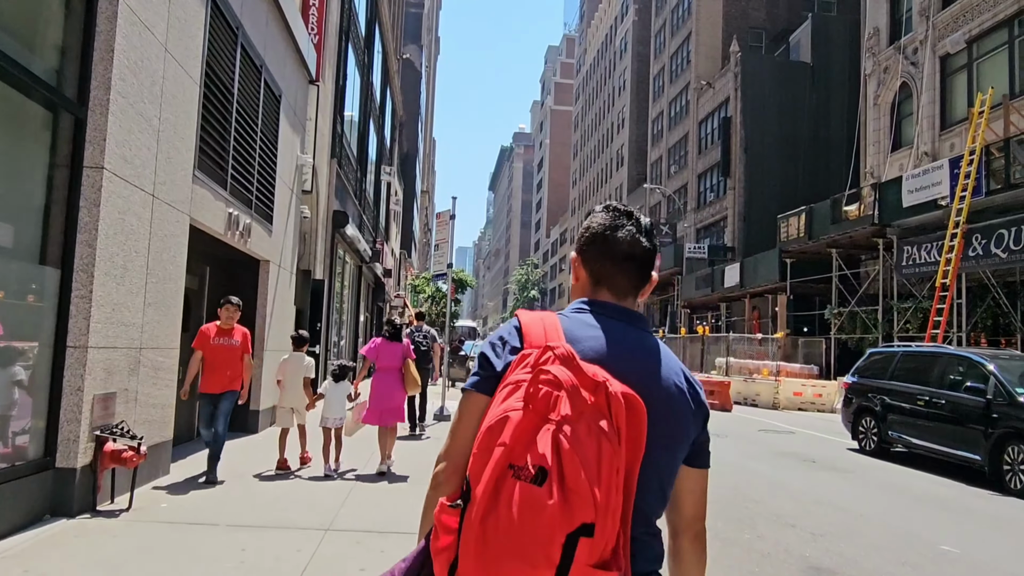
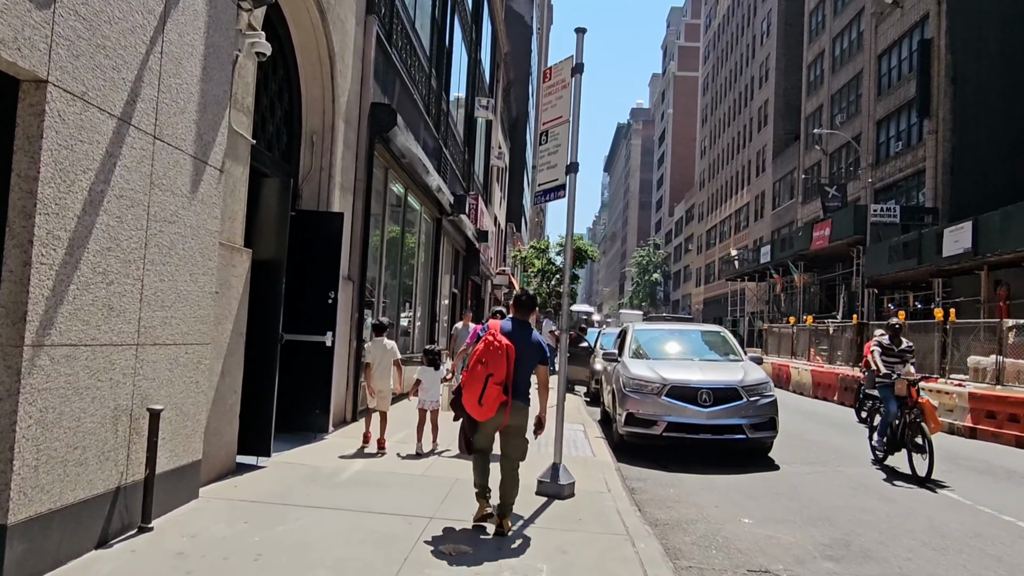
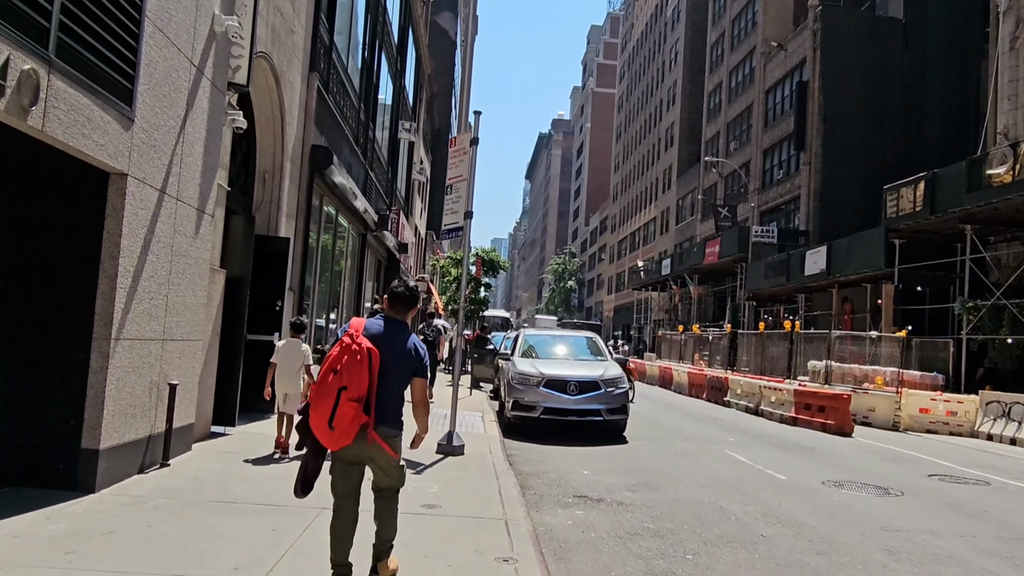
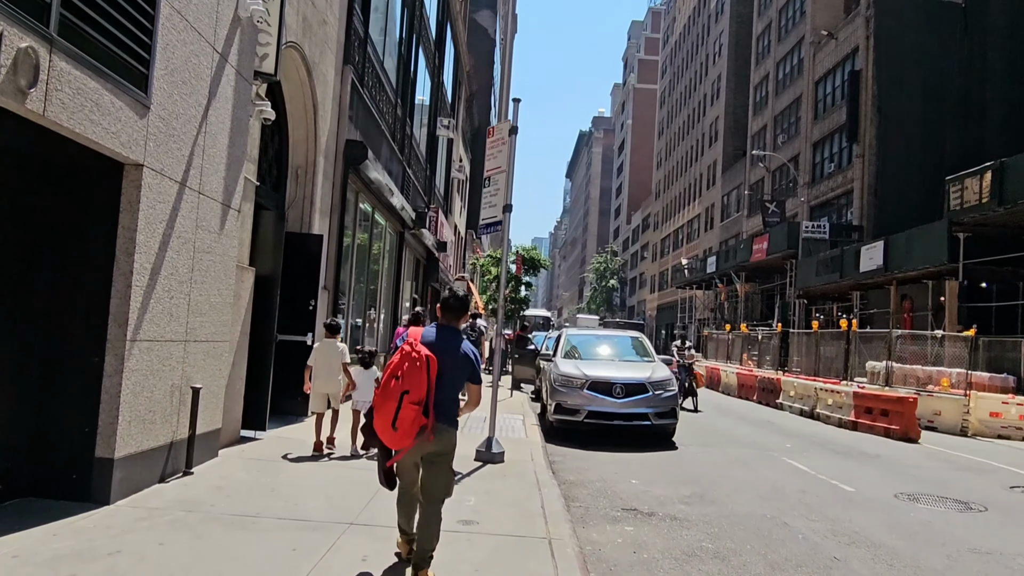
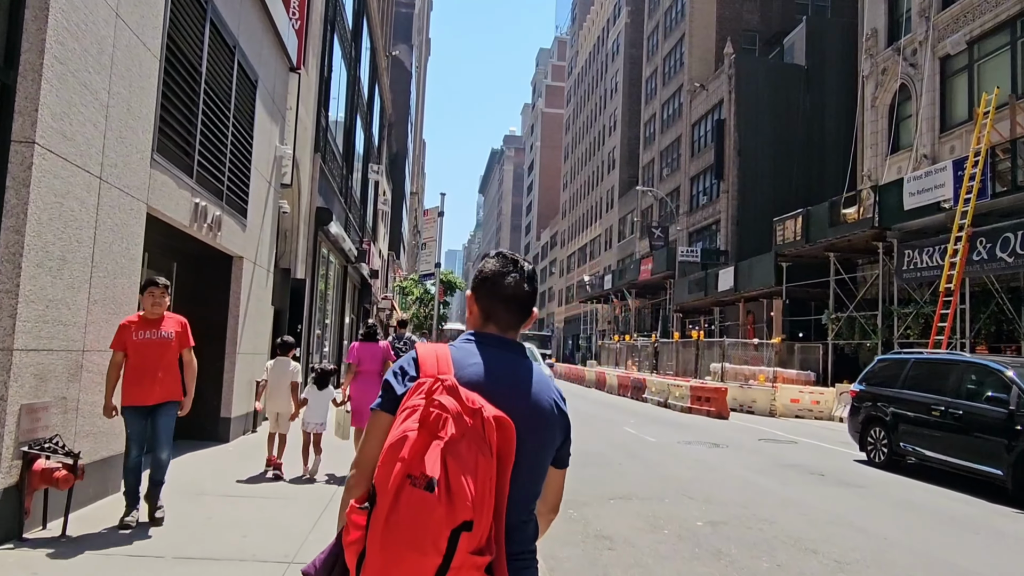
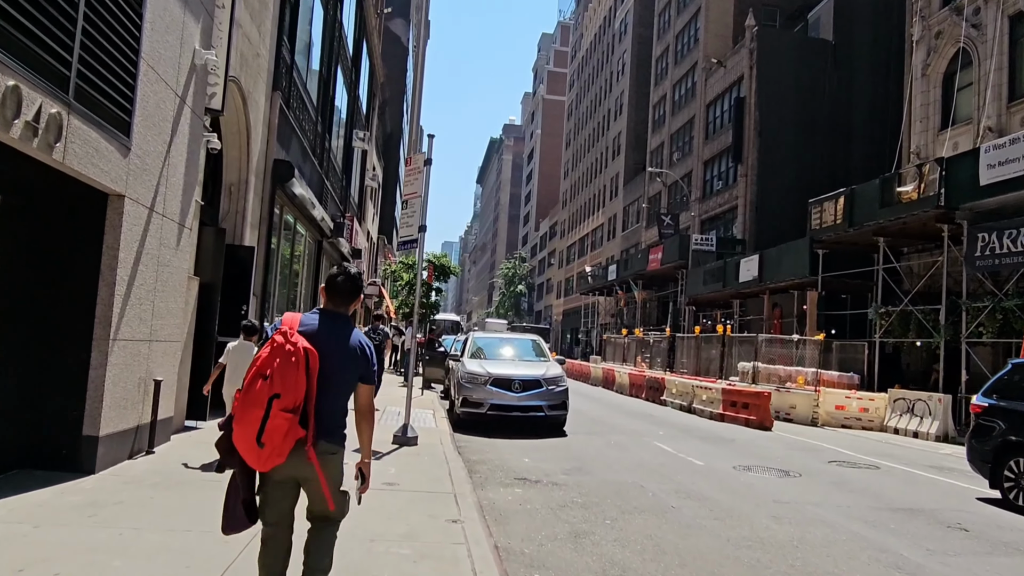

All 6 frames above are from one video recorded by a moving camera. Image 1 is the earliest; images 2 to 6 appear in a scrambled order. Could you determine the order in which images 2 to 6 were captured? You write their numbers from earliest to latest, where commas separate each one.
5, 6, 3, 4, 2
